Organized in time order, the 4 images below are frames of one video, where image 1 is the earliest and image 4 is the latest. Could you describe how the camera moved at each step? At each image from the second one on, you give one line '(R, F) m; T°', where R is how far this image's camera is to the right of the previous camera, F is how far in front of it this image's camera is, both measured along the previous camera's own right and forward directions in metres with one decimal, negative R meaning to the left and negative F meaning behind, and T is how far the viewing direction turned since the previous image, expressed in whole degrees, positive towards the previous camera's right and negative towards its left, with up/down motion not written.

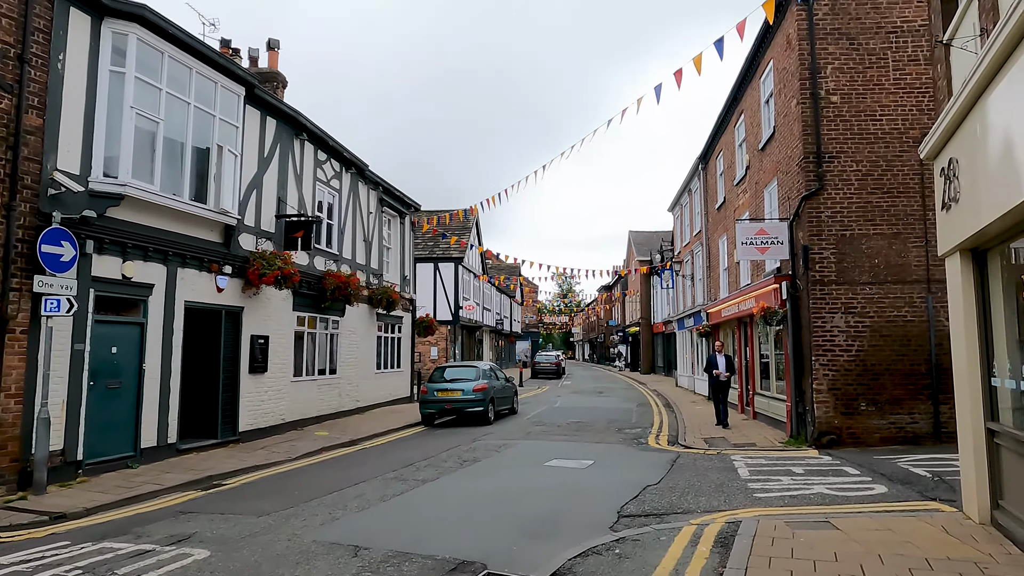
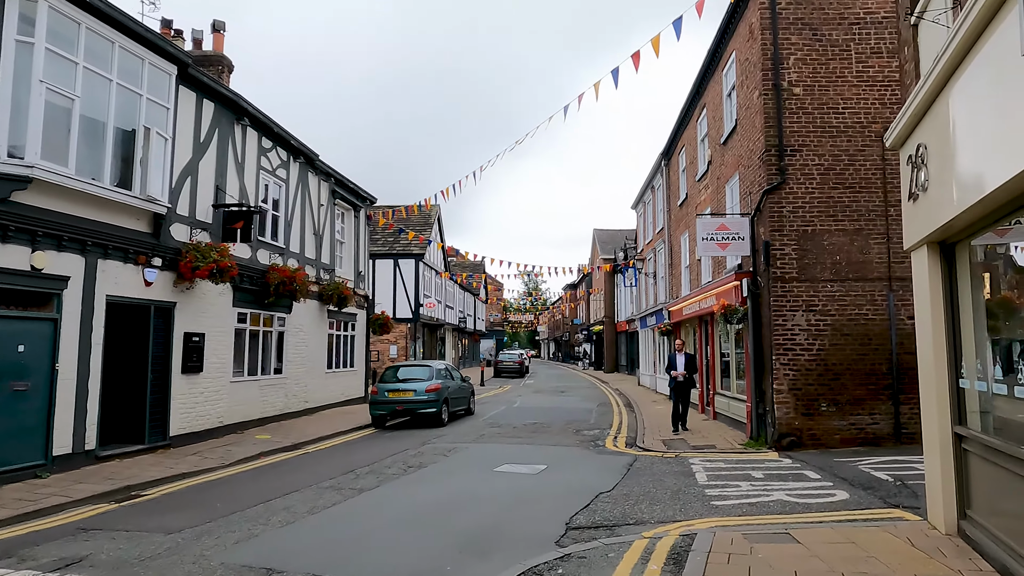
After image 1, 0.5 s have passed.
(+0.2, +0.5) m; +3°
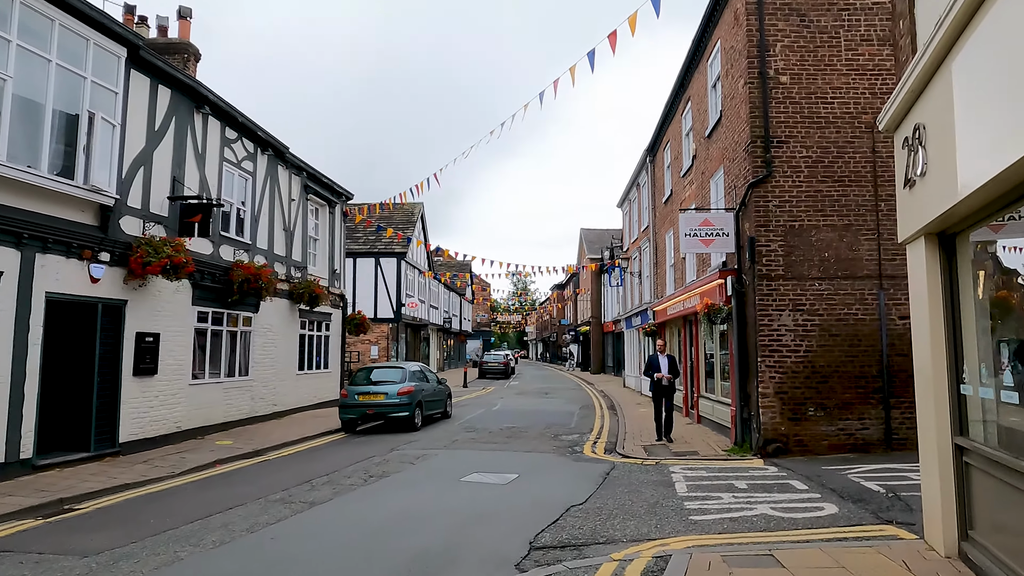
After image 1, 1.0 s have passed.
(+0.3, +0.6) m; +1°
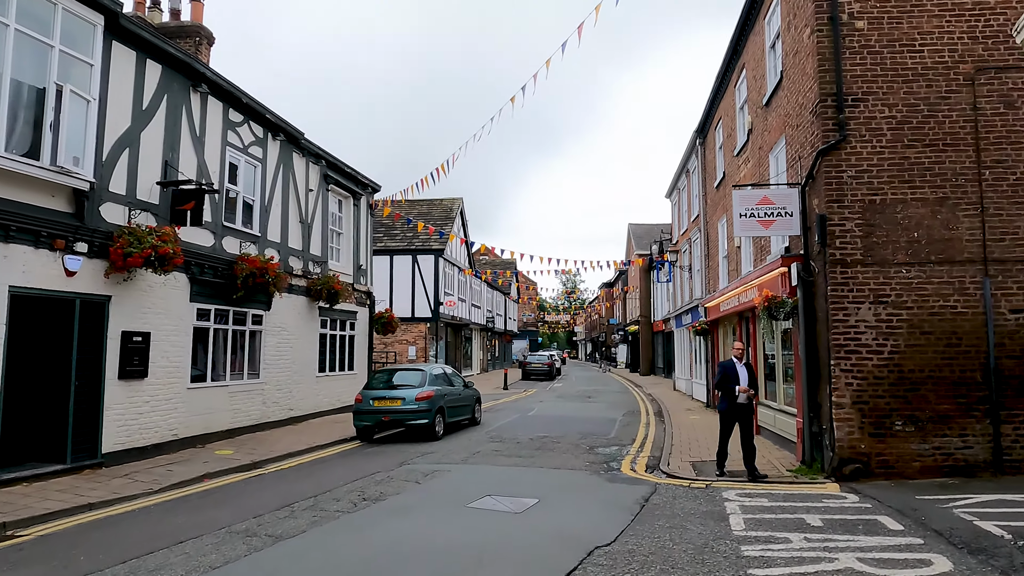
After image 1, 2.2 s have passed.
(+0.4, +1.4) m; -4°
